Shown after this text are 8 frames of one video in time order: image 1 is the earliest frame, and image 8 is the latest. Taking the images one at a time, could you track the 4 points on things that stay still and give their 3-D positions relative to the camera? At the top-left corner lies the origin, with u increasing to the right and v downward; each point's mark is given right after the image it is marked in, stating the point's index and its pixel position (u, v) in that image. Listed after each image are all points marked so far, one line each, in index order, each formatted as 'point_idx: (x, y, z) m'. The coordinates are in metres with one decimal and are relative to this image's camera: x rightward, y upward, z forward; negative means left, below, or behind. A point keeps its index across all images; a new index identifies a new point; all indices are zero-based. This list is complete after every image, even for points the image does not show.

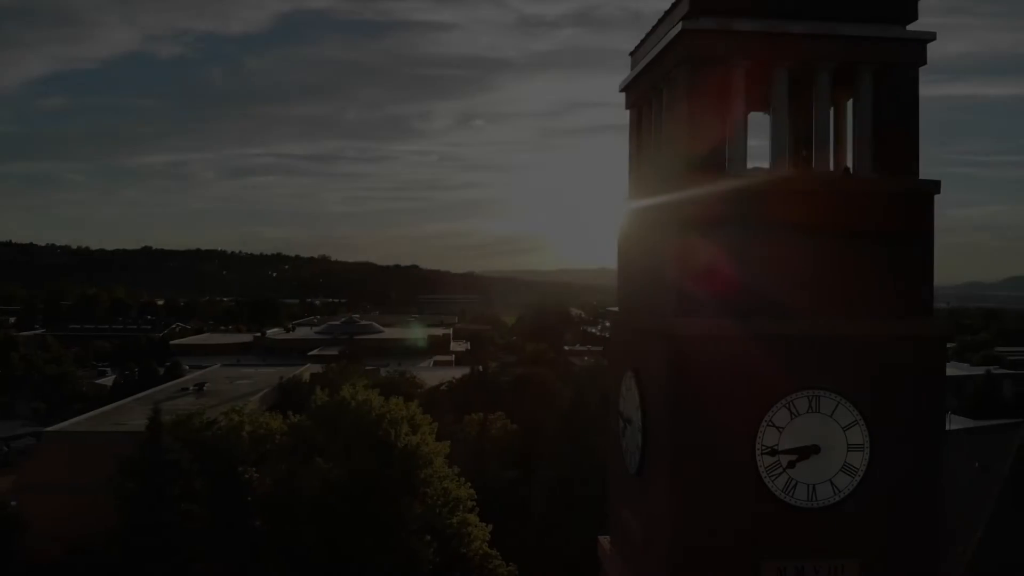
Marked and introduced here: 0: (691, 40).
0: (+1.4, +1.9, +7.1) m
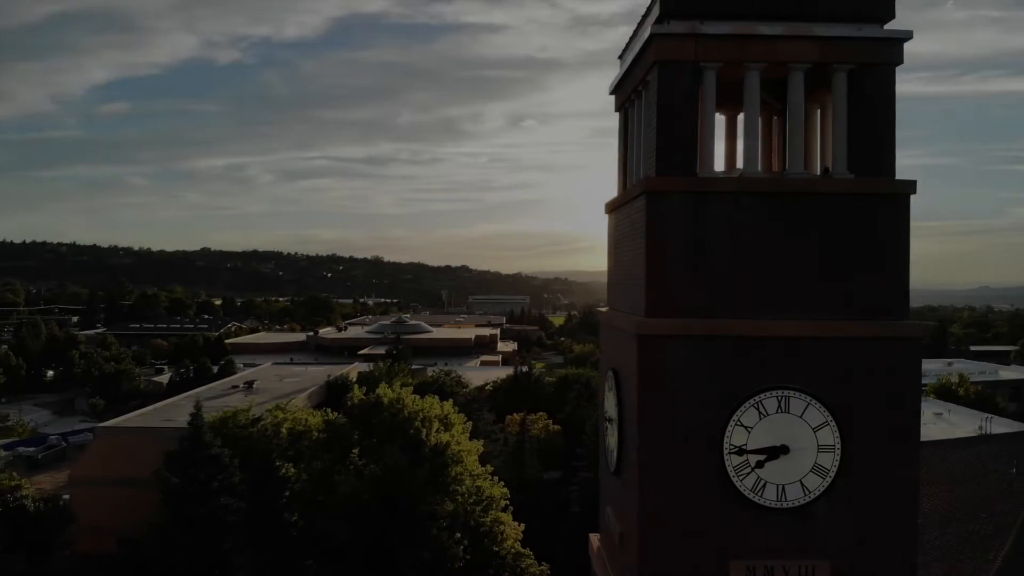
0: (+1.2, +1.9, +7.2) m
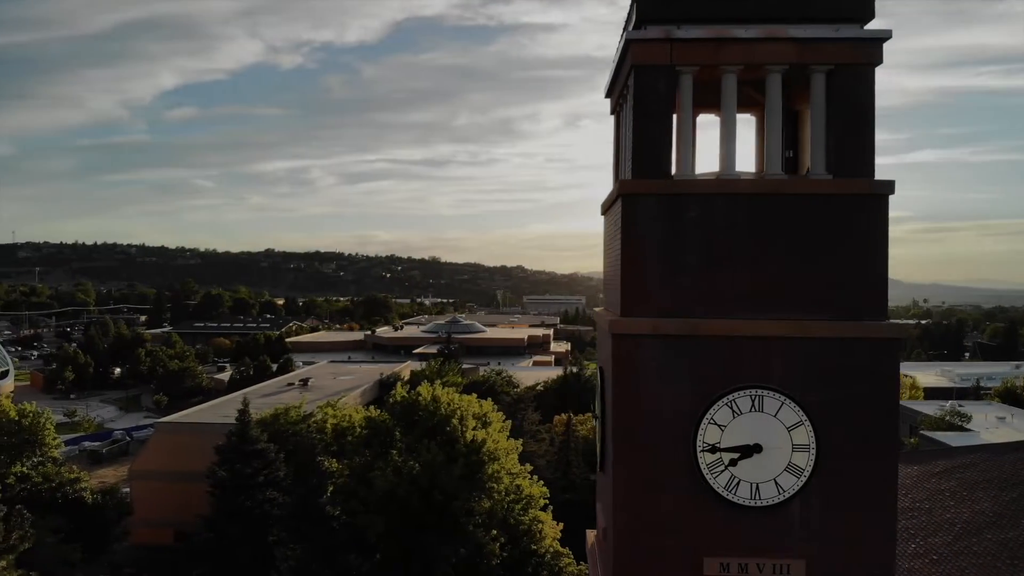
0: (+1.0, +1.9, +7.3) m
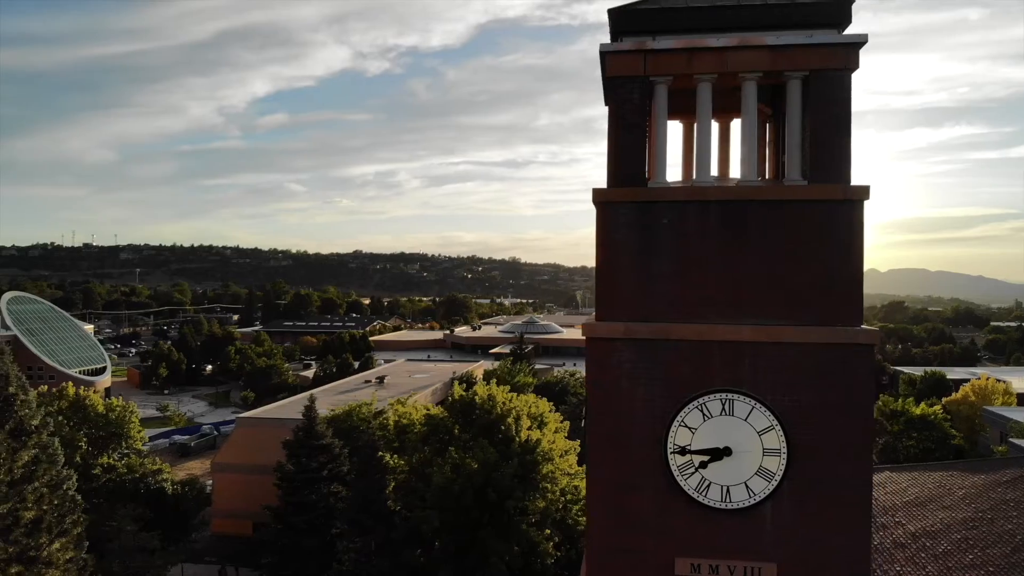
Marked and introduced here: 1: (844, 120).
0: (+0.8, +1.9, +7.5) m
1: (+2.7, +1.4, +7.4) m
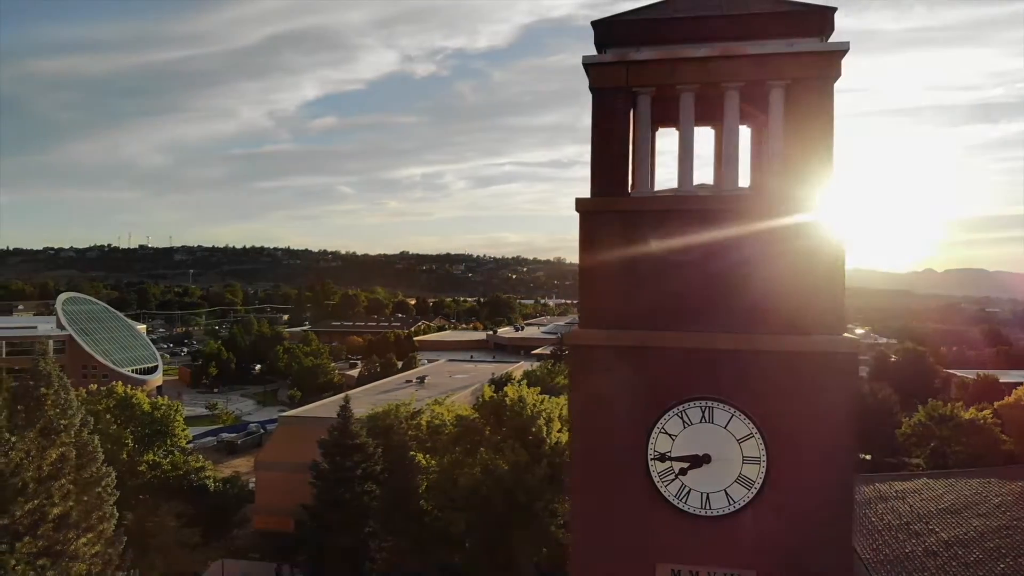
0: (+0.7, +1.8, +7.6) m
1: (+2.6, +1.3, +7.4) m
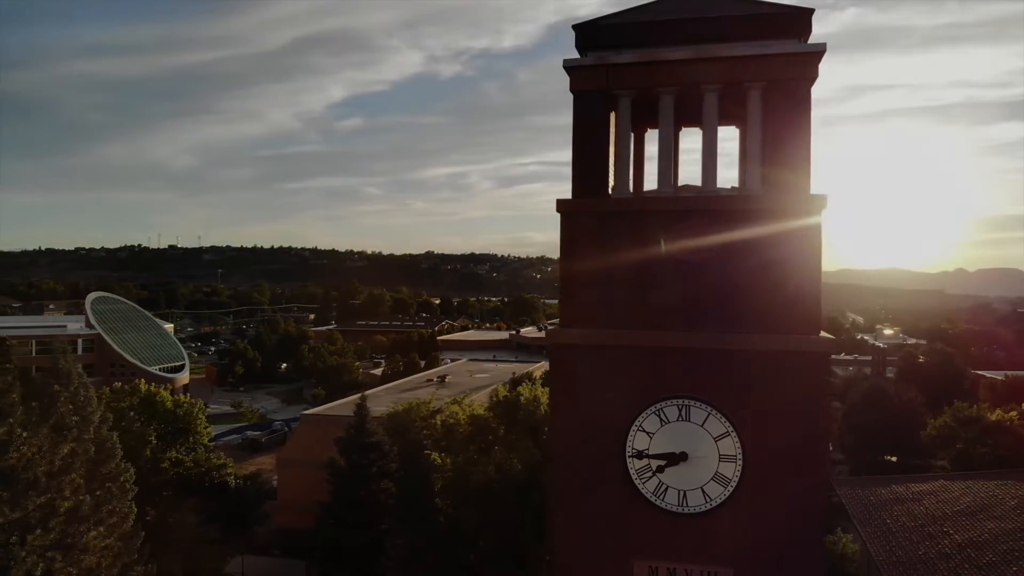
0: (+0.5, +1.8, +7.7) m
1: (+2.4, +1.3, +7.4) m
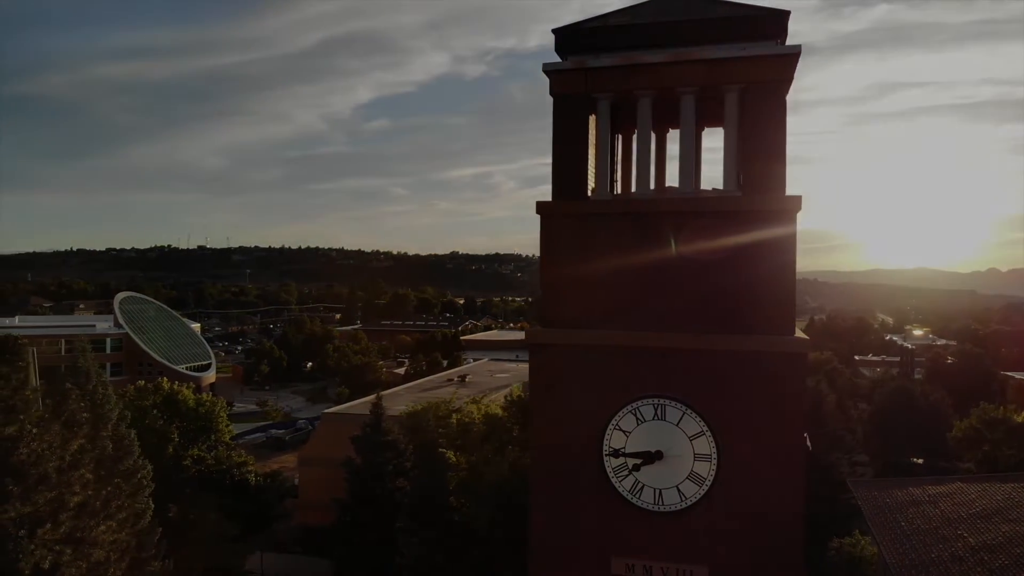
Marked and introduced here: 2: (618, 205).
0: (+0.3, +1.8, +7.8) m
1: (+2.2, +1.3, +7.5) m
2: (+0.9, +0.7, +7.6) m
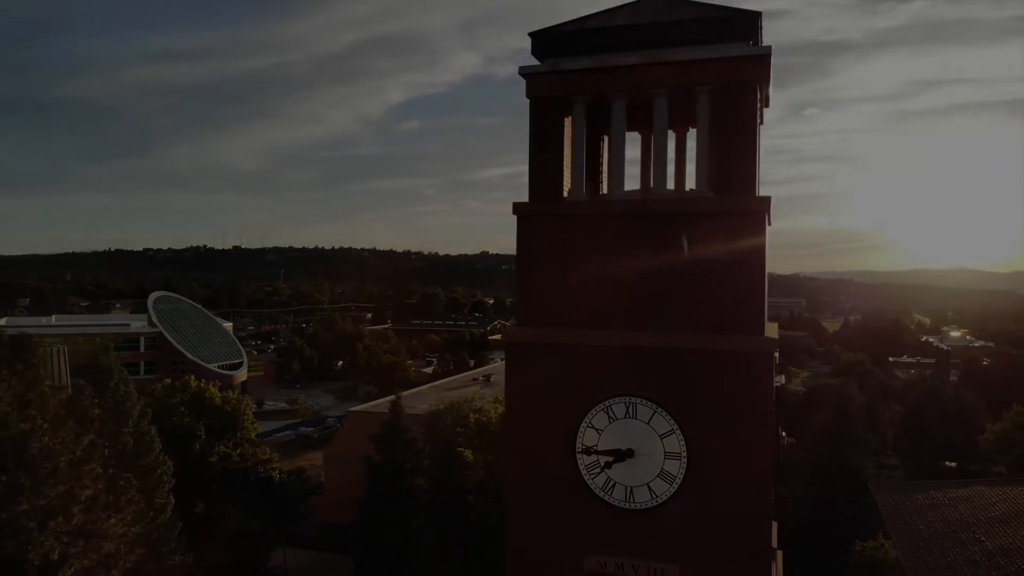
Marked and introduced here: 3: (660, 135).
0: (+0.1, +1.8, +8.0) m
1: (+2.0, +1.3, +7.5) m
2: (+0.7, +0.7, +7.7) m
3: (+1.3, +1.3, +7.7) m
